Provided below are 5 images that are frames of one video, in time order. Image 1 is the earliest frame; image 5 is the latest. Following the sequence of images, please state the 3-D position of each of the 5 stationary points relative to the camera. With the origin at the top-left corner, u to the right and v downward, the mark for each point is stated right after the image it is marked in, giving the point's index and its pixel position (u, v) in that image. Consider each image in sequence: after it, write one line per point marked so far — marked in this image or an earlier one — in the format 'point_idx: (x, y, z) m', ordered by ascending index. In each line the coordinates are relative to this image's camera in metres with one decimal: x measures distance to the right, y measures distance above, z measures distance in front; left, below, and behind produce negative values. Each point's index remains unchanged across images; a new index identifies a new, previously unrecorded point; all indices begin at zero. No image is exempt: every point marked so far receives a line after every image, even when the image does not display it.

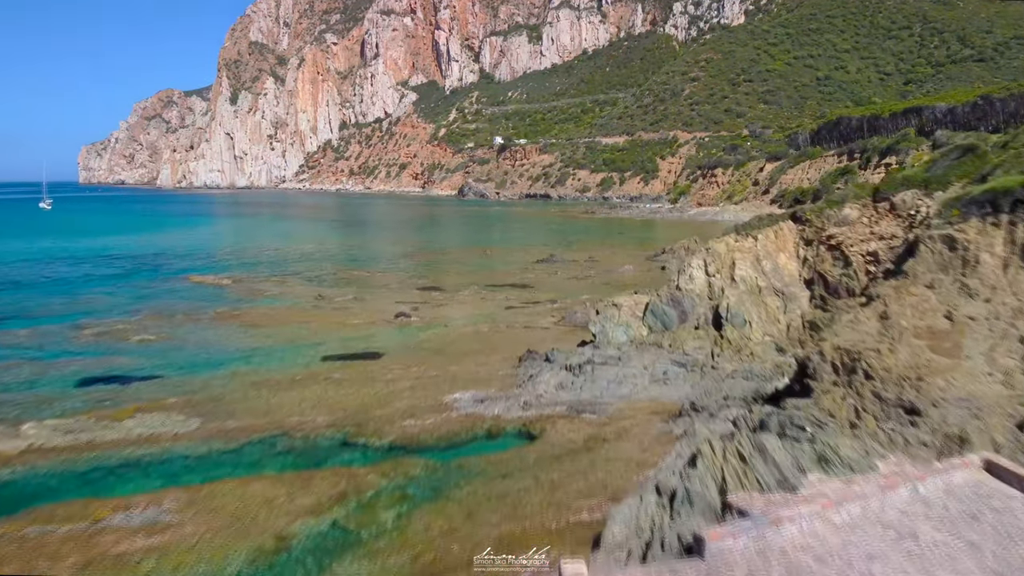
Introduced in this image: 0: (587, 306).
0: (+1.4, -0.3, +15.6) m
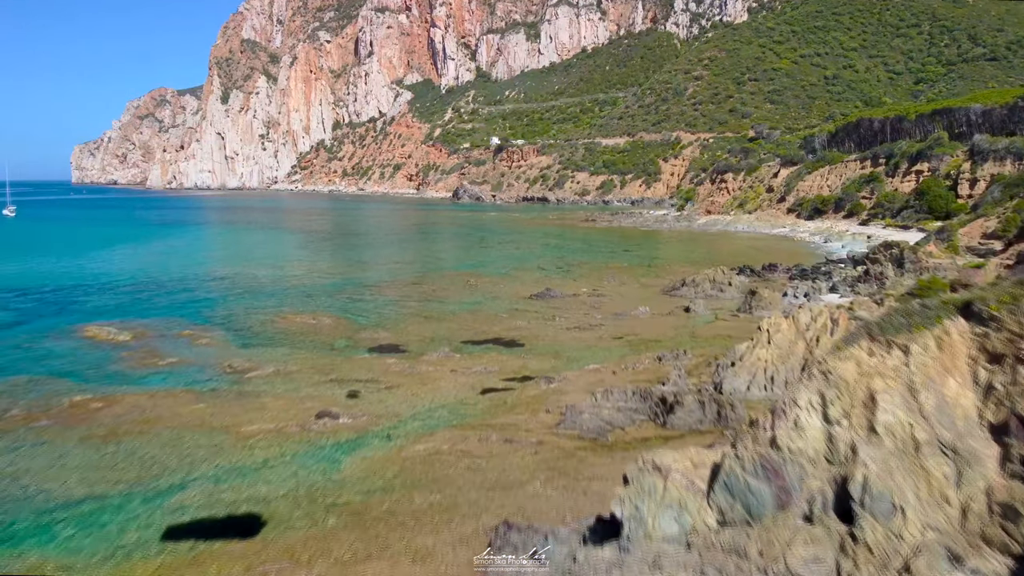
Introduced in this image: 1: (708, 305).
0: (+1.1, -1.5, +11.0) m
1: (+4.6, -0.4, +19.3) m
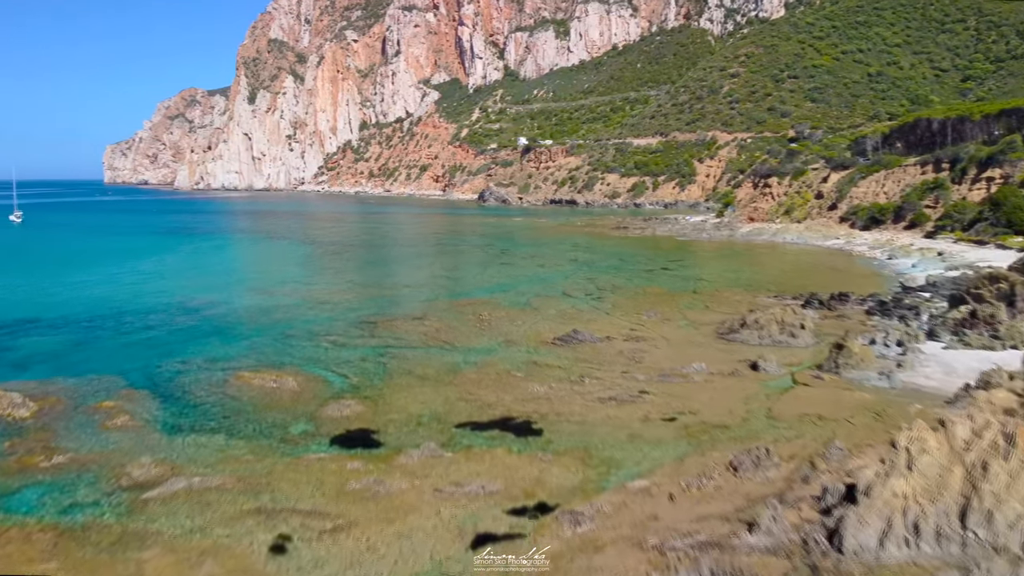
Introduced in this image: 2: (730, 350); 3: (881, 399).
0: (+1.2, -2.4, +7.0) m
1: (+5.0, -1.3, +15.3) m
2: (+4.3, -1.2, +16.2) m
3: (+5.9, -1.8, +13.2) m
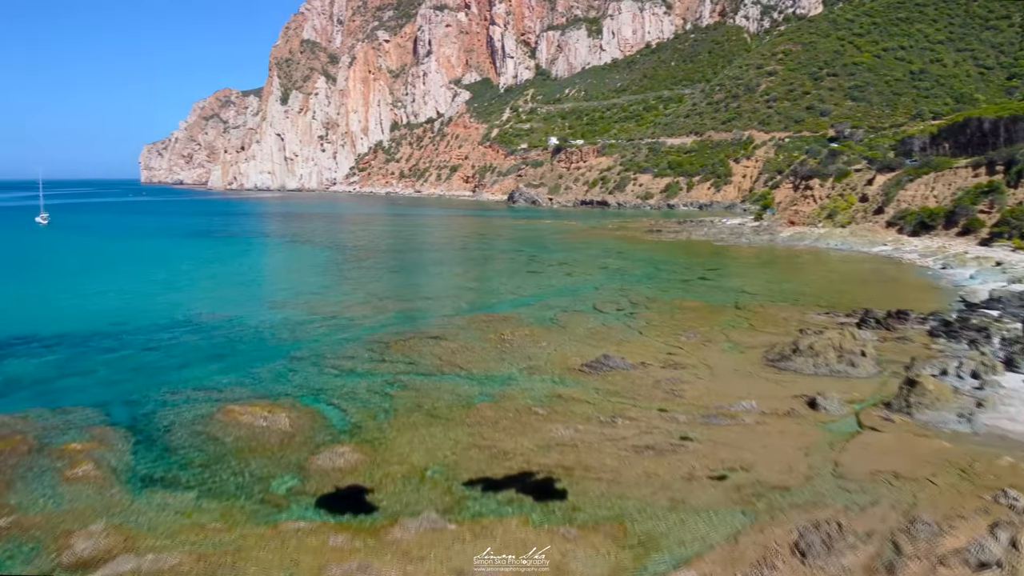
0: (+1.2, -2.8, +5.3) m
1: (+5.3, -1.8, +13.4) m
2: (+4.7, -1.6, +14.4) m
3: (+6.2, -2.2, +11.3) m
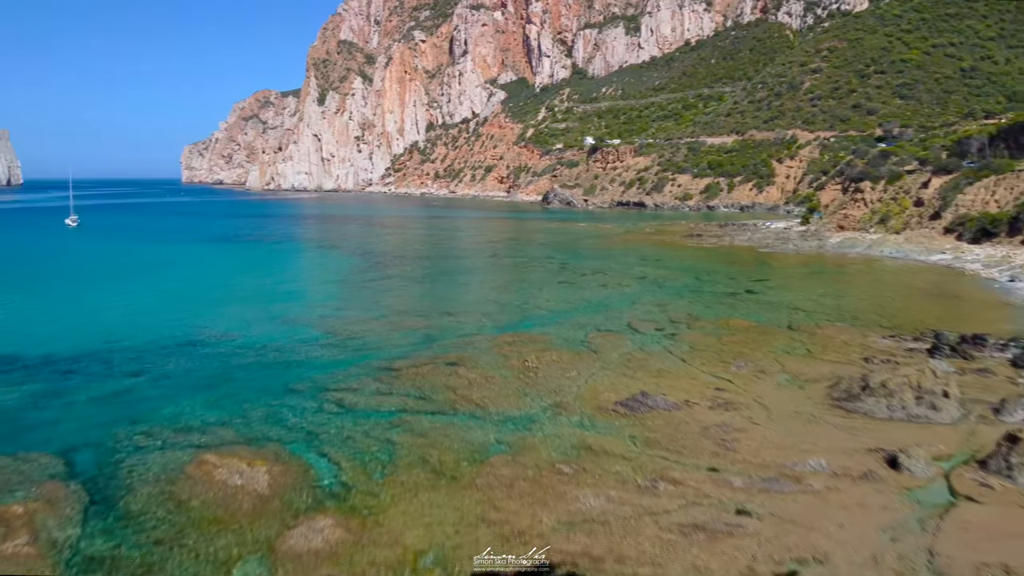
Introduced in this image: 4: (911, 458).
0: (+1.2, -3.2, +3.4) m
1: (+5.6, -2.2, +11.3) m
2: (+5.1, -2.1, +12.3) m
3: (+6.4, -2.7, +9.2) m
4: (+5.2, -2.2, +10.8) m
